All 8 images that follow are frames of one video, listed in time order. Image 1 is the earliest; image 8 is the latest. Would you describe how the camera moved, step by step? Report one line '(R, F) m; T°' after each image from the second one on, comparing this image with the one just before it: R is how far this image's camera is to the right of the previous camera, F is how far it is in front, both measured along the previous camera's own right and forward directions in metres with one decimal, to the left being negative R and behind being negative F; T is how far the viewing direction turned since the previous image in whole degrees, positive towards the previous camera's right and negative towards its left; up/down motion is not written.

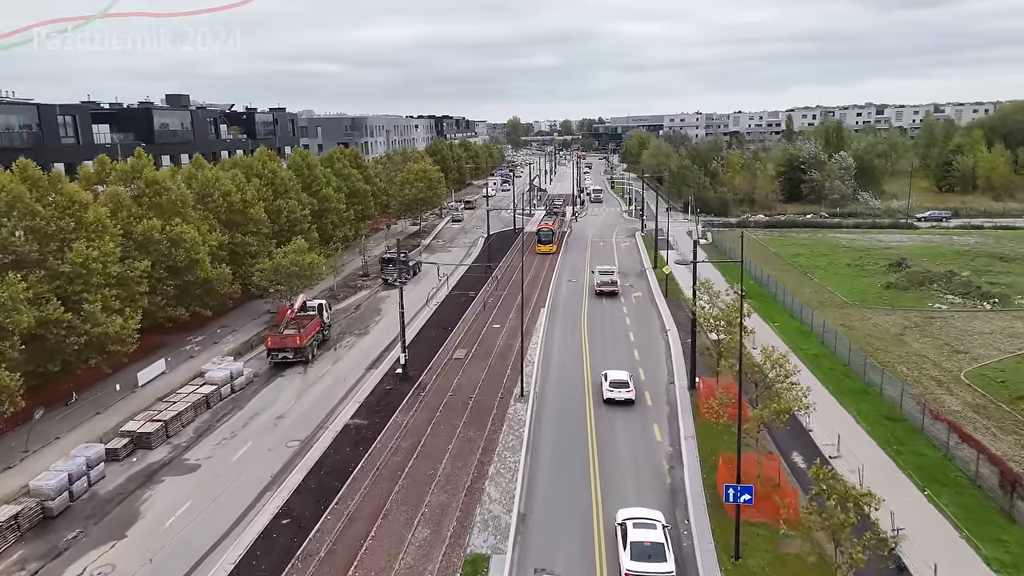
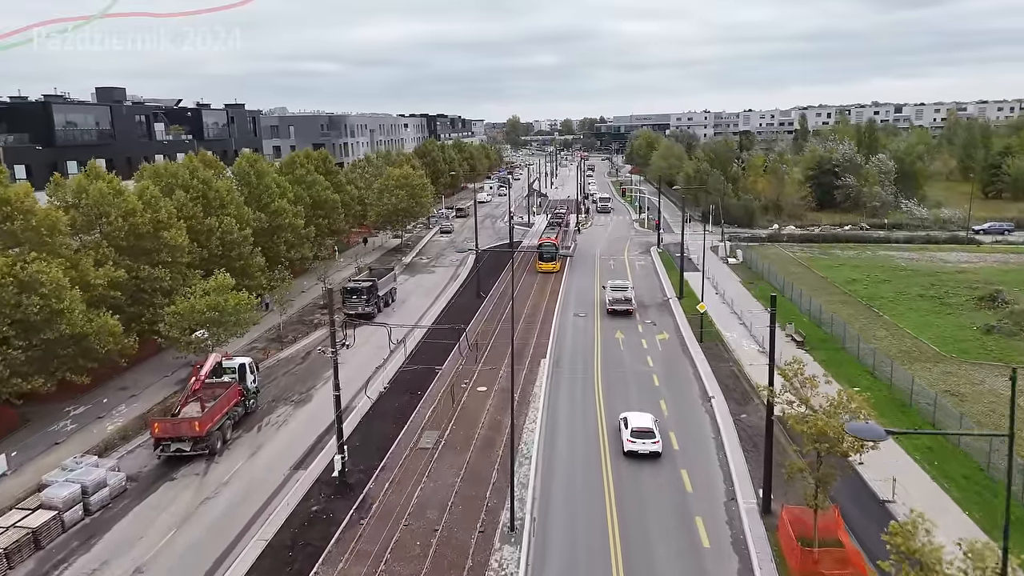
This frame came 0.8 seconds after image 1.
(+0.5, +10.7) m; 0°
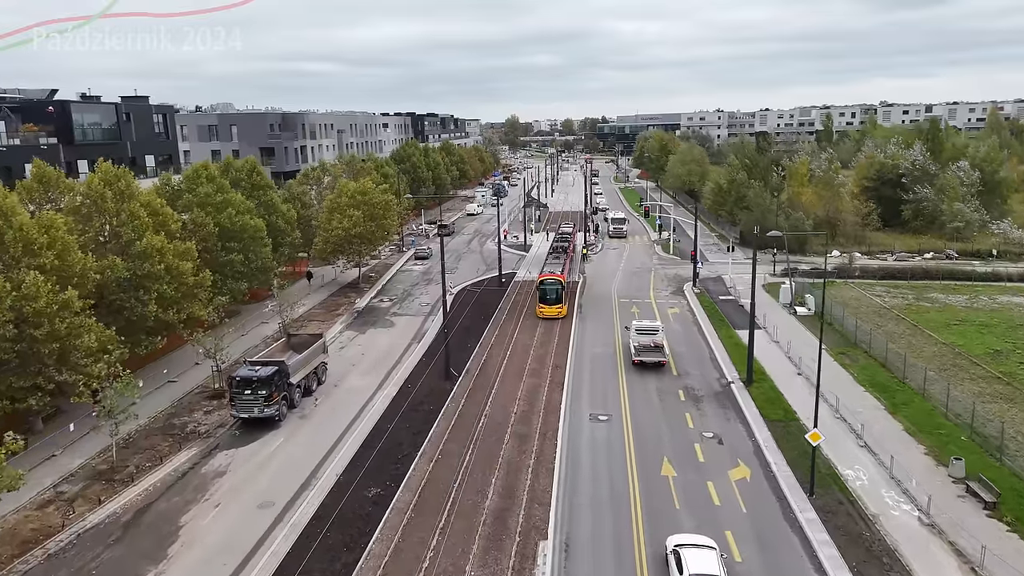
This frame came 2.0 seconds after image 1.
(+0.7, +16.1) m; 0°
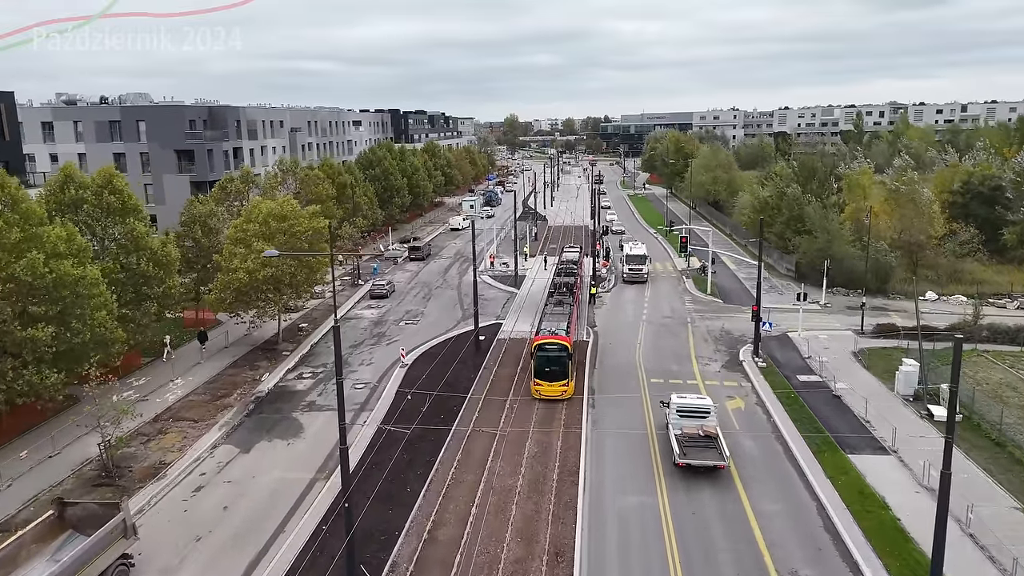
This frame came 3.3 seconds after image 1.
(+1.0, +15.8) m; 0°
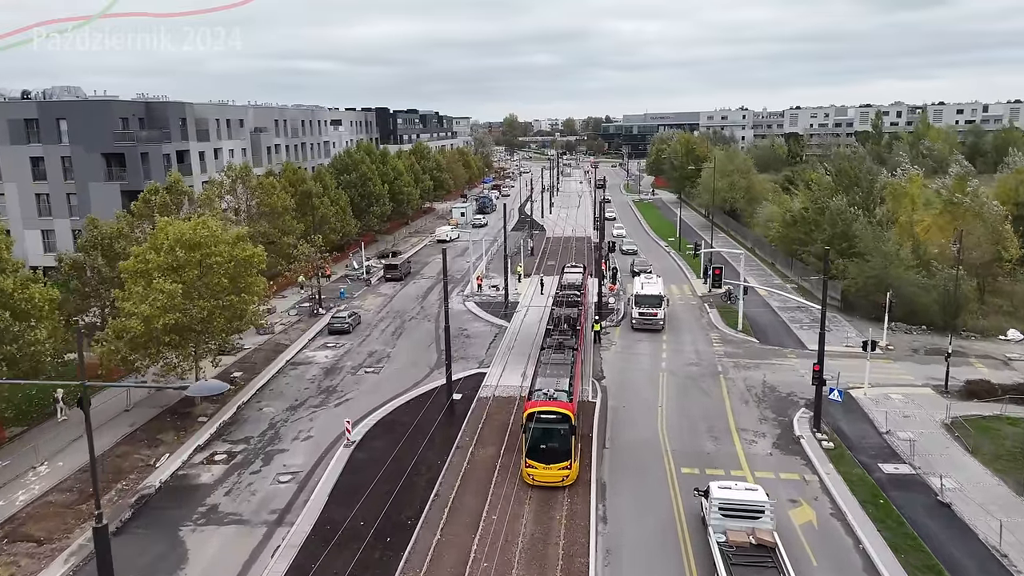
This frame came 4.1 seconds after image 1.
(+0.6, +8.7) m; 0°
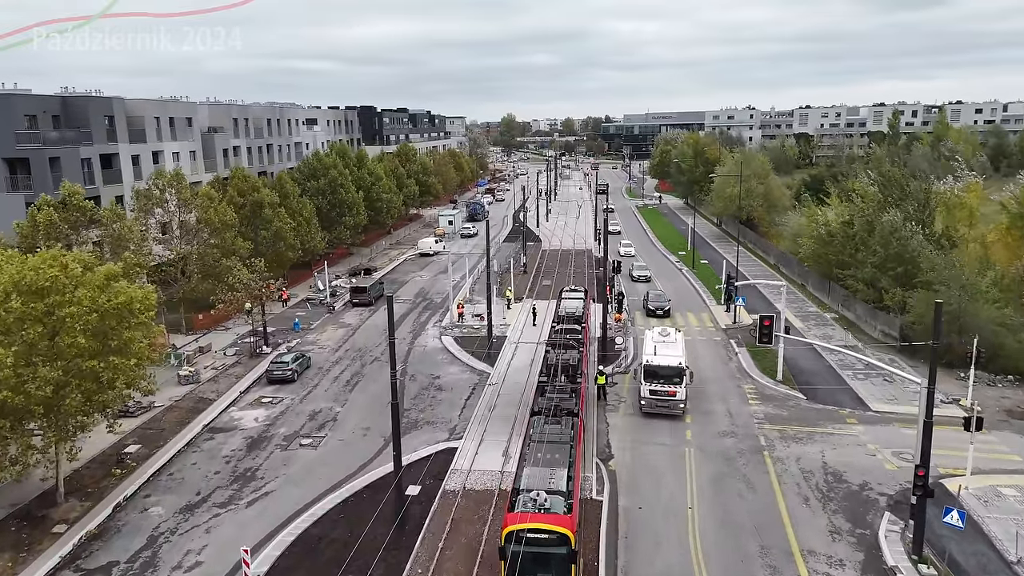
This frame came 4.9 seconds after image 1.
(+0.7, +8.0) m; 0°
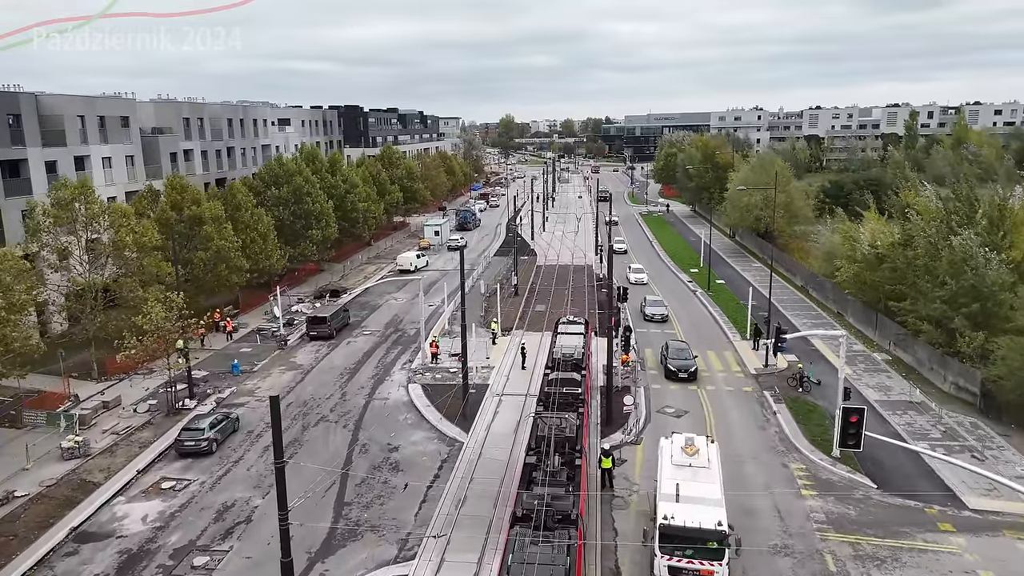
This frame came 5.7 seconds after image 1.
(+0.7, +7.3) m; 0°
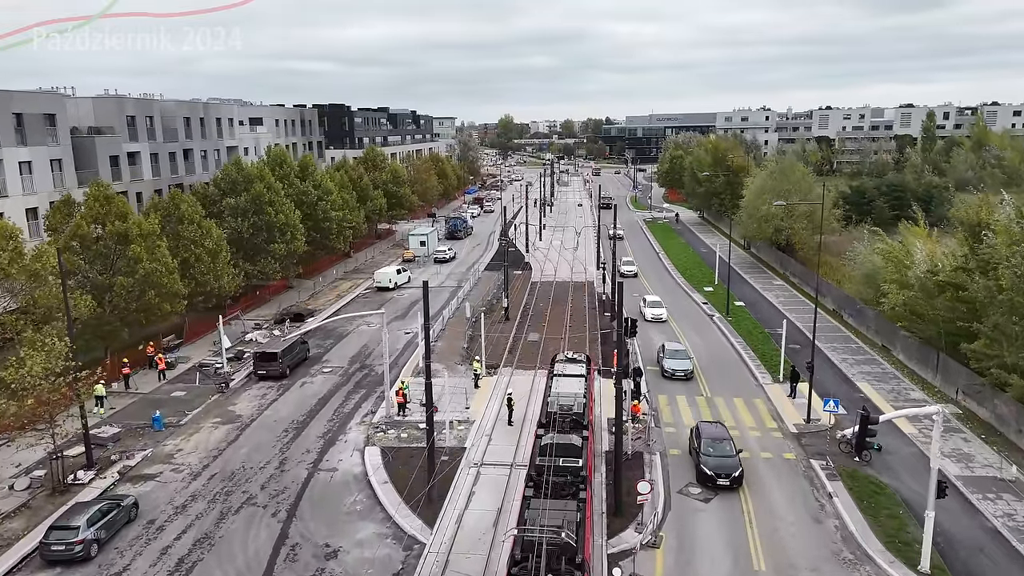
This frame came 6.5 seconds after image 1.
(+0.6, +6.4) m; 0°
